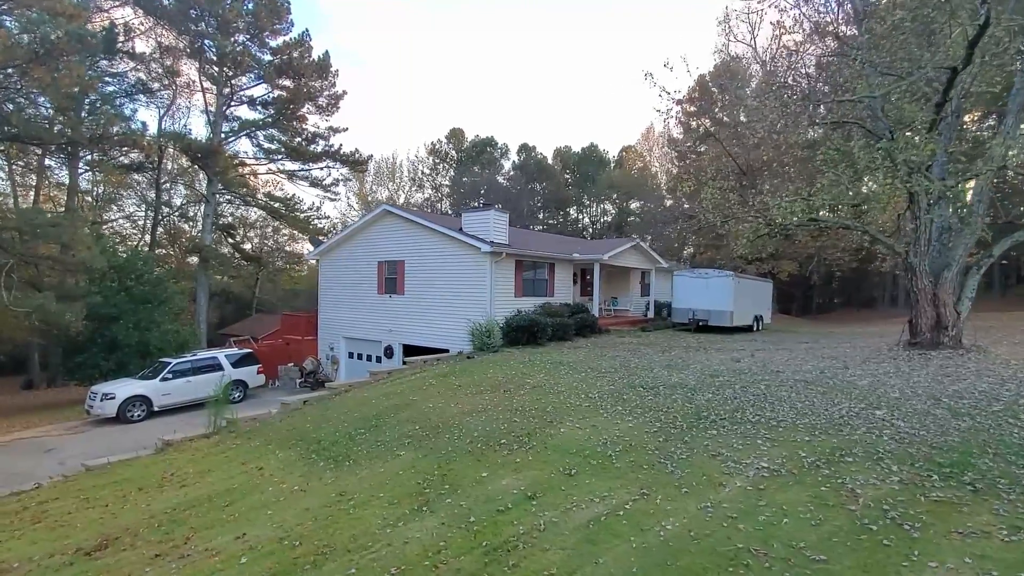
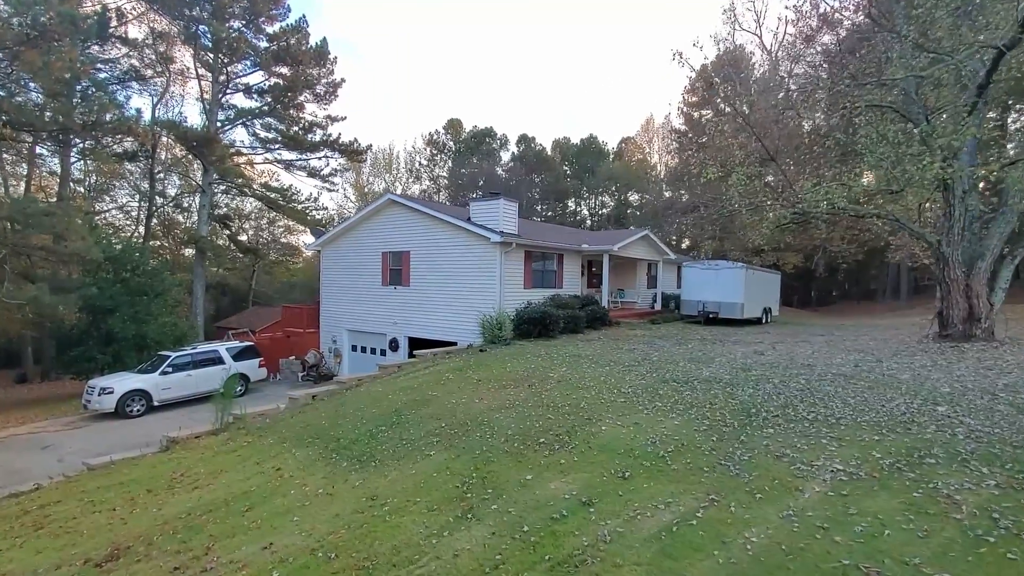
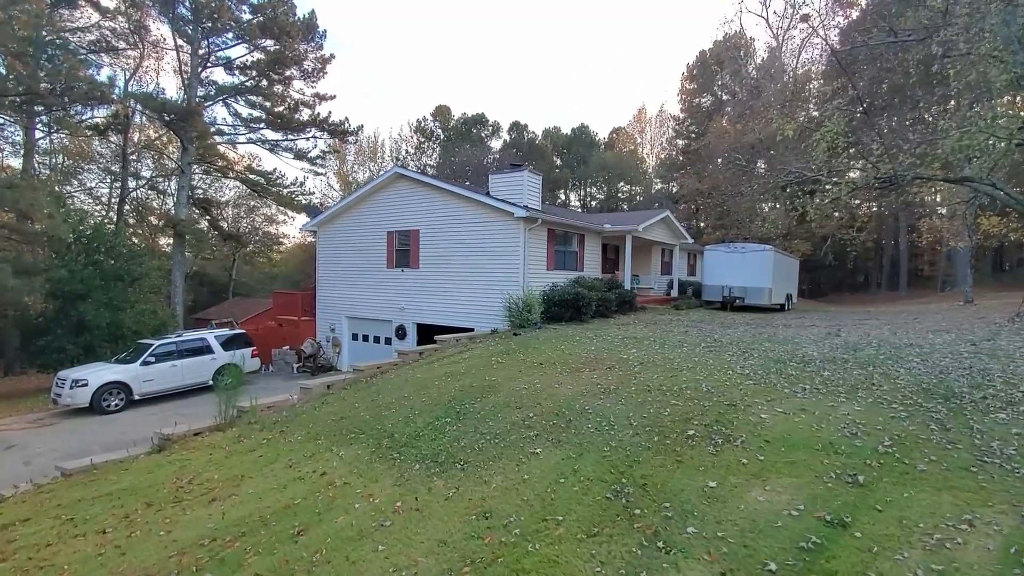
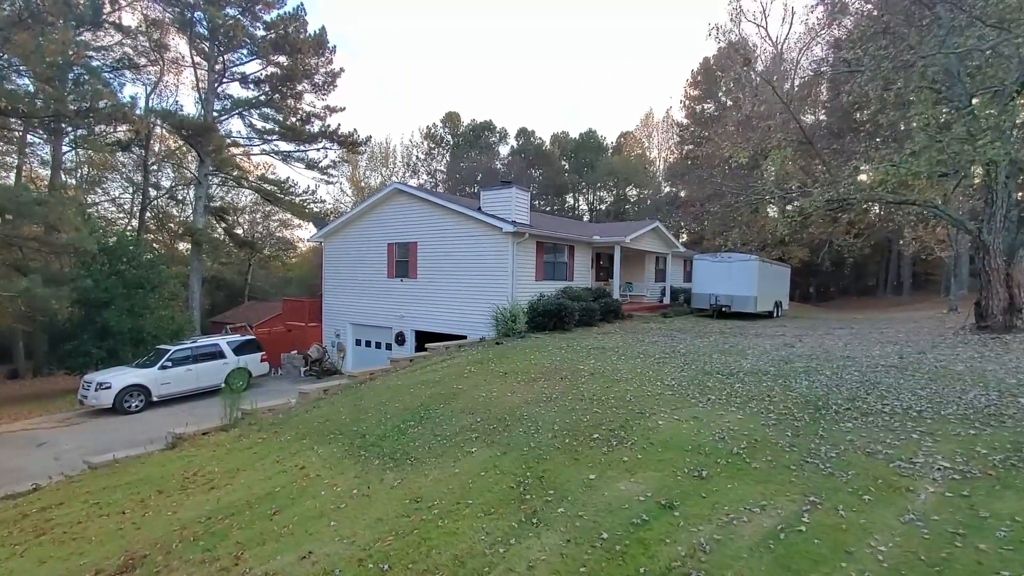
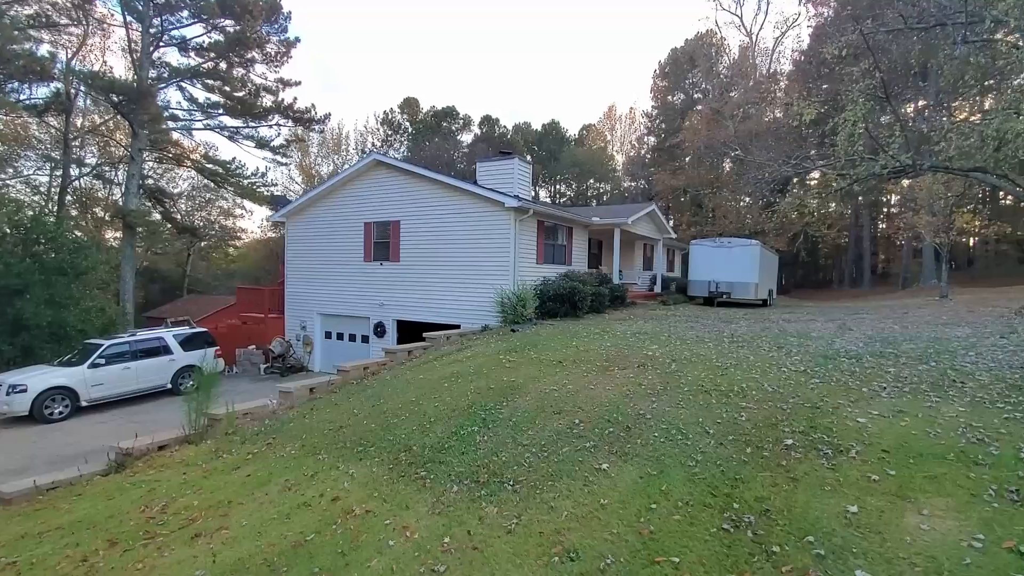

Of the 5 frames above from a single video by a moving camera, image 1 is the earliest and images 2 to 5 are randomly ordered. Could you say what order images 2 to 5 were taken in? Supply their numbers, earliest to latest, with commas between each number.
2, 4, 3, 5
